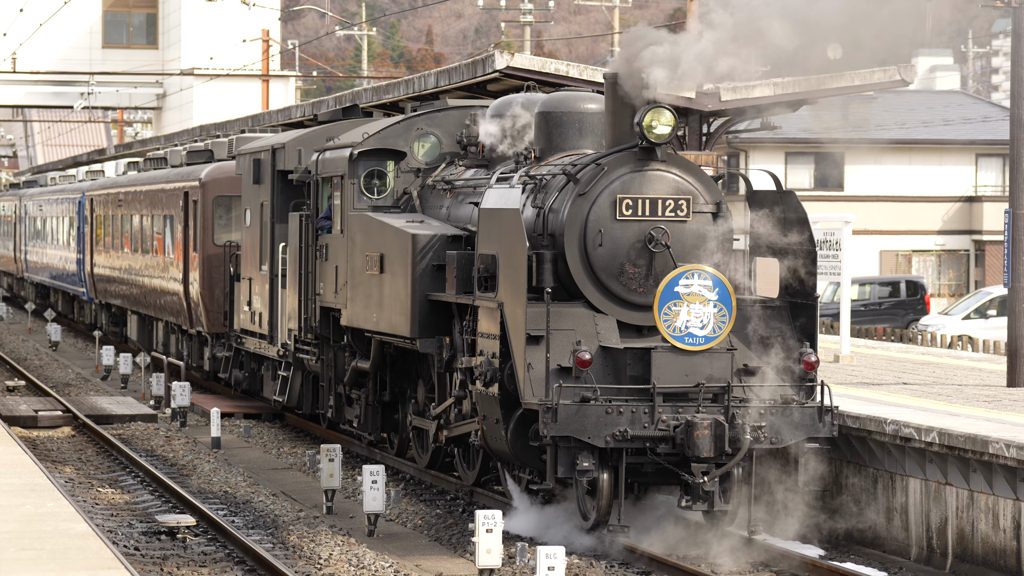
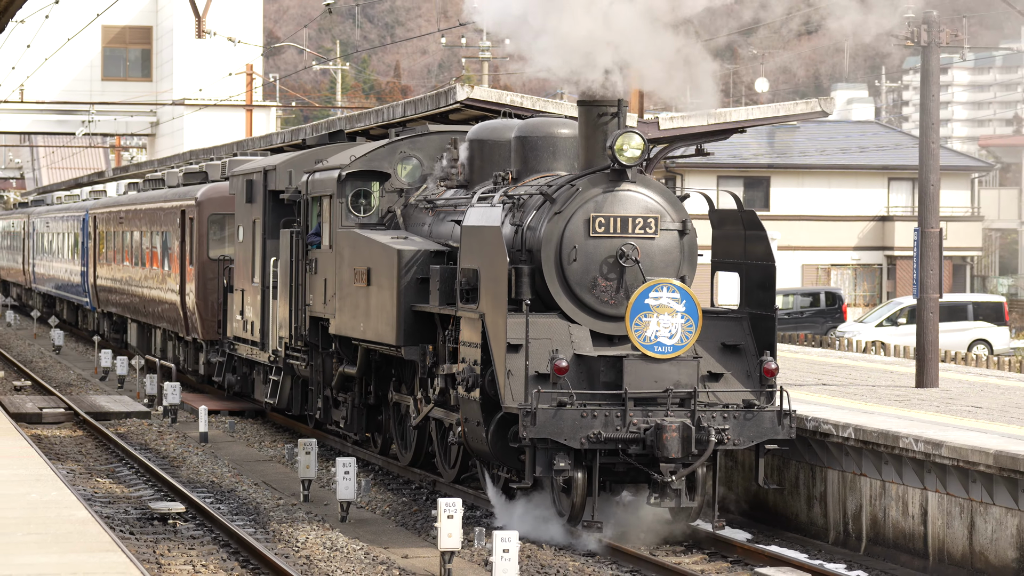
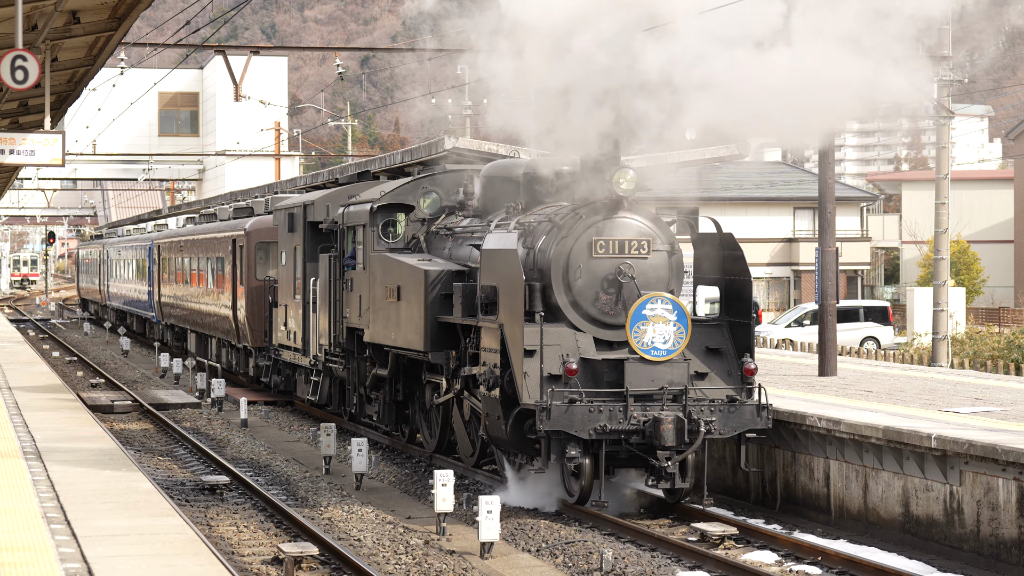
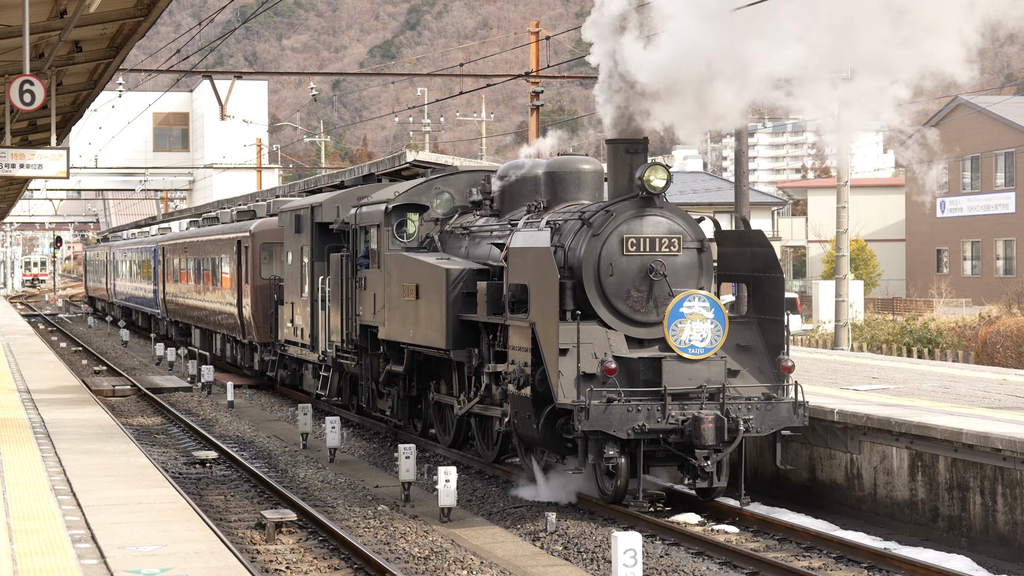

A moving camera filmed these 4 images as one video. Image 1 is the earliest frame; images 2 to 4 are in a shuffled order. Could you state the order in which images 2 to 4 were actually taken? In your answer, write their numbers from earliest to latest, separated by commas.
2, 3, 4
